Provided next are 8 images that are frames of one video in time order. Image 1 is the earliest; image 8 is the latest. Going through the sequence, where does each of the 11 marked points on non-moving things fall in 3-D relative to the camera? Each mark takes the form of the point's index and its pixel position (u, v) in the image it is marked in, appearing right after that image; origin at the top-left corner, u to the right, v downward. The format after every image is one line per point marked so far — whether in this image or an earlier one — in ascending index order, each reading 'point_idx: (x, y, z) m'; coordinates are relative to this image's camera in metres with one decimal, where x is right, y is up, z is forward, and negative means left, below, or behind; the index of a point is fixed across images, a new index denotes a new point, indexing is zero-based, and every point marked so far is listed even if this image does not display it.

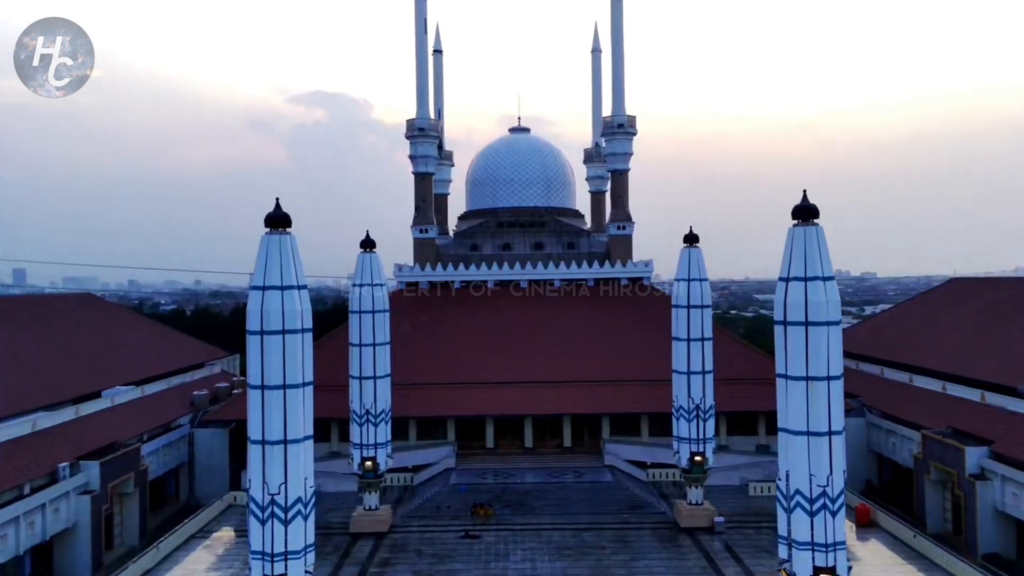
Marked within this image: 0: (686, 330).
0: (+4.2, -1.0, +17.1) m
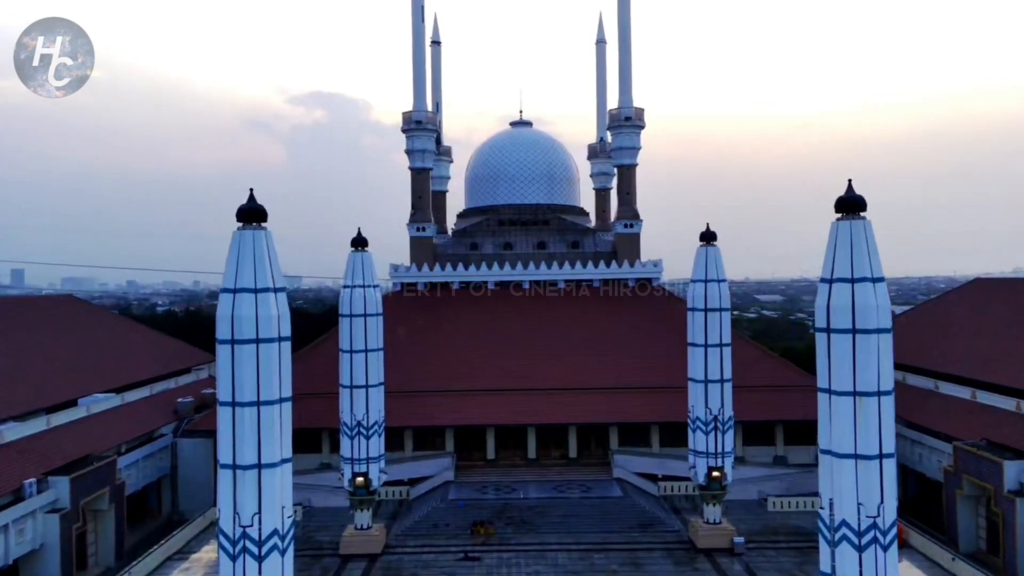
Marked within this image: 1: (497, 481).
0: (+4.2, -1.0, +15.8) m
1: (-0.4, -5.3, +19.4) m
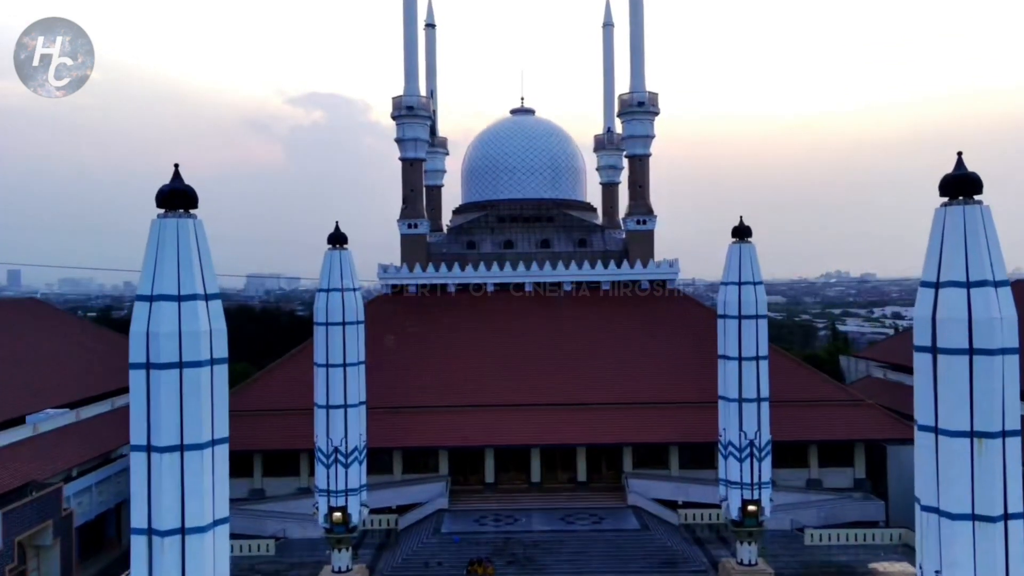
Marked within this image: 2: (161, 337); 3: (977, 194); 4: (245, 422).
0: (+4.3, -1.1, +13.6) m
1: (-0.4, -5.3, +17.2) m
2: (-3.4, -0.5, +6.9) m
3: (+4.6, +0.9, +7.0) m
4: (-6.7, -3.3, +17.8) m
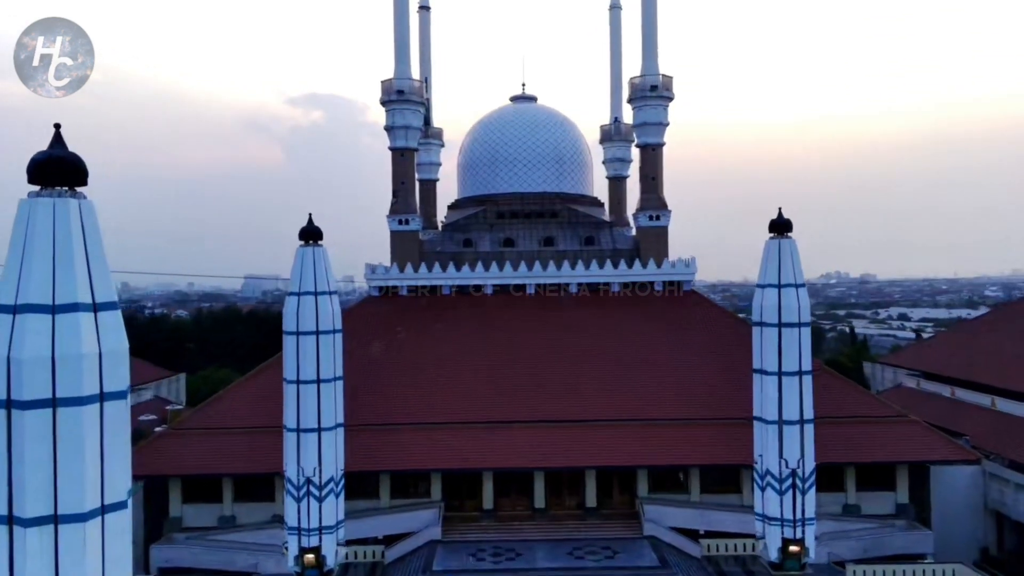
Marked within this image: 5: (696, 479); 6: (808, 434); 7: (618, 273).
0: (+4.3, -1.2, +11.7) m
1: (-0.3, -5.4, +15.2) m
2: (-3.4, -0.5, +4.9) m
3: (+4.6, +0.9, +5.0) m
4: (-6.7, -3.4, +15.9) m
5: (+4.1, -4.3, +16.0) m
6: (+4.8, -2.4, +11.6) m
7: (+3.0, +0.4, +19.9) m
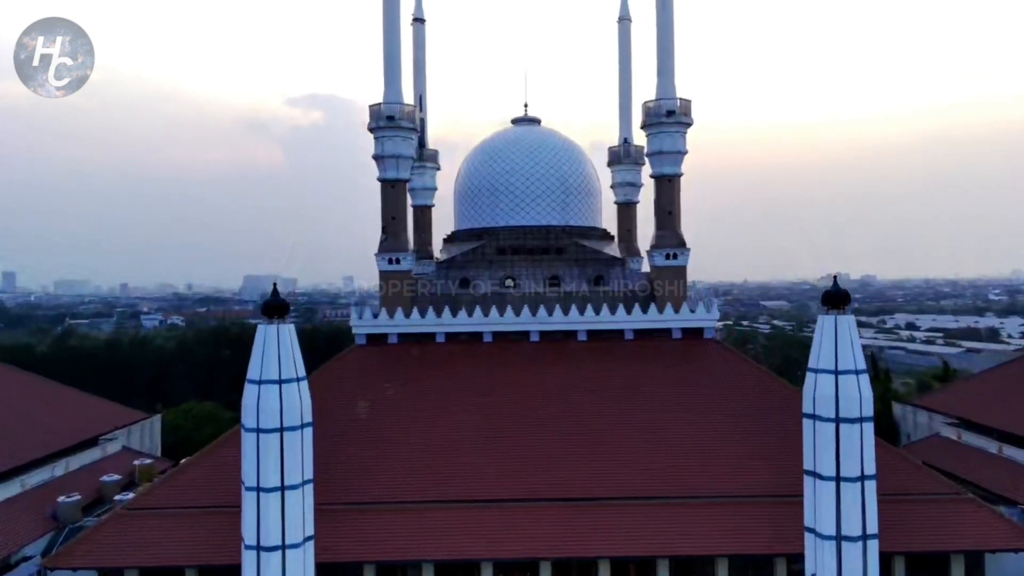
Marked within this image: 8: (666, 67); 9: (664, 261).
0: (+4.4, -2.4, +9.7) m
1: (-0.3, -6.6, +13.3) m
2: (-3.3, -1.7, +3.0) m
3: (+4.7, -0.3, +3.1) m
4: (-6.6, -4.6, +13.9) m
5: (+4.2, -5.5, +14.0) m
6: (+4.9, -3.6, +9.7) m
7: (+3.0, -0.8, +17.9) m
8: (+4.1, +5.8, +18.8) m
9: (+4.0, +0.7, +18.5) m
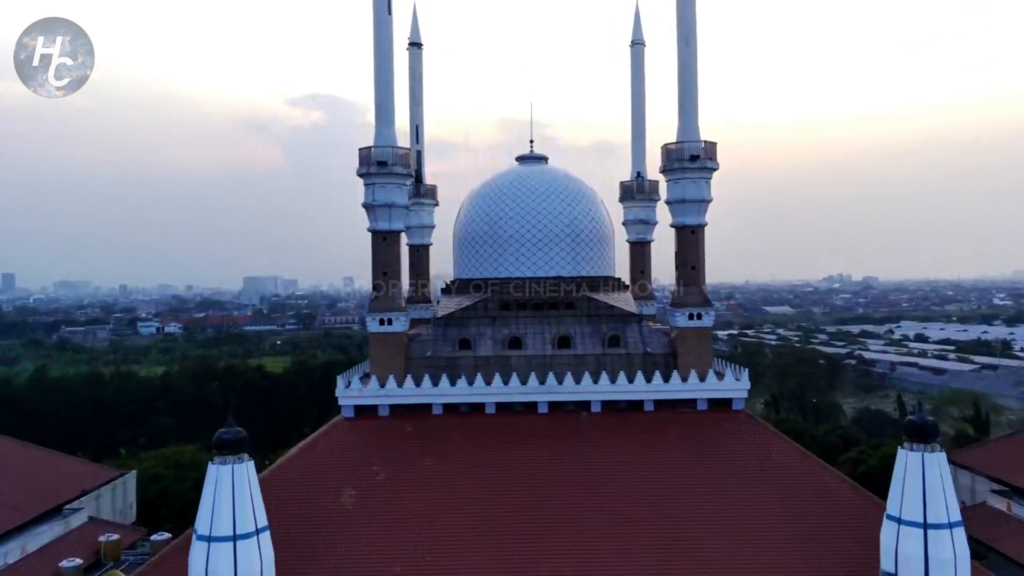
0: (+4.5, -3.8, +7.8) m
1: (-0.2, -8.1, +11.4) m
2: (-3.2, -3.2, +1.1) m
3: (+4.8, -1.8, +1.2) m
4: (-6.5, -6.1, +12.0) m
5: (+4.3, -7.0, +12.1) m
6: (+5.0, -5.1, +7.8) m
7: (+3.2, -2.3, +16.0) m
8: (+4.2, +4.4, +17.0) m
9: (+4.1, -0.8, +16.6) m
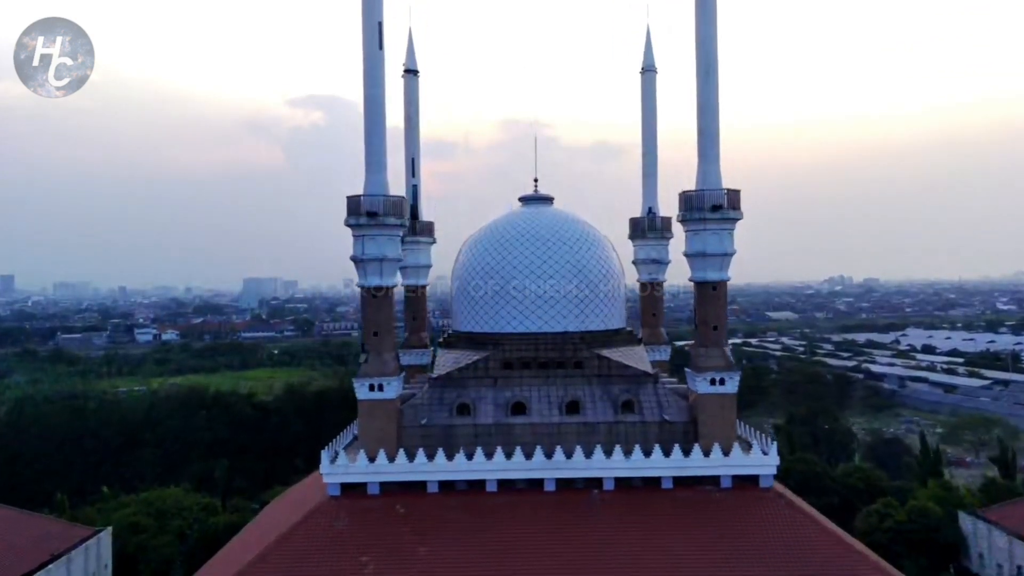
0: (+4.6, -5.1, +6.3) m
1: (-0.1, -9.4, +9.9) m
2: (-3.1, -4.5, -0.4) m
3: (+4.9, -3.1, -0.3) m
4: (-6.4, -7.4, +10.5) m
5: (+4.4, -8.3, +10.6) m
6: (+5.1, -6.4, +6.3) m
7: (+3.2, -3.6, +14.5) m
8: (+4.3, +3.0, +15.4) m
9: (+4.2, -2.1, +15.1) m
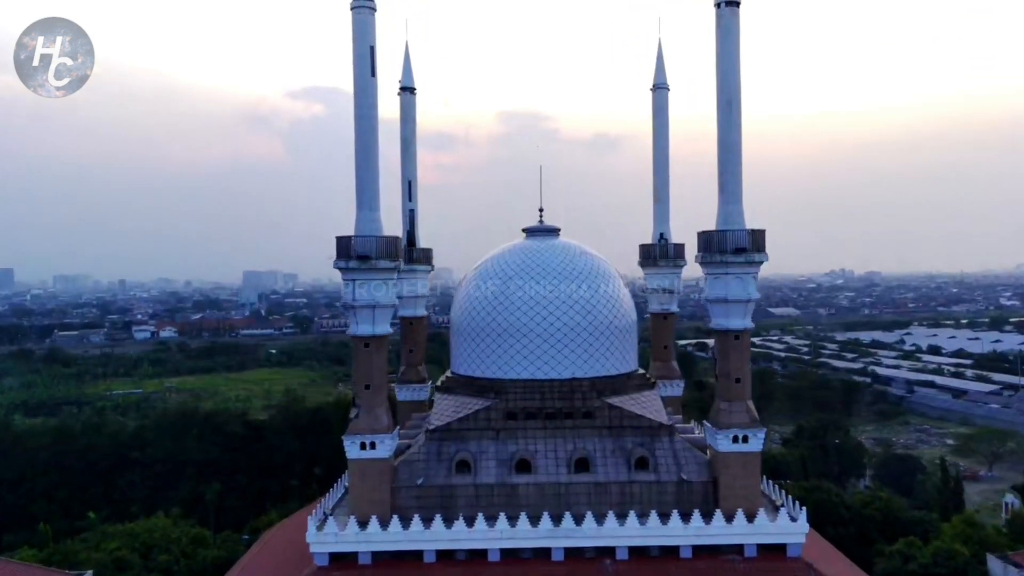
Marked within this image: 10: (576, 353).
0: (+4.6, -6.2, +5.1) m
1: (0.0, -10.4, +8.7) m
2: (-3.0, -5.6, -1.7) m
3: (+4.9, -4.2, -1.6) m
4: (-6.4, -8.4, +9.3) m
5: (+4.5, -9.3, +9.4) m
6: (+5.2, -7.4, +5.1) m
7: (+3.3, -4.5, +13.3) m
8: (+4.4, +2.1, +14.1) m
9: (+4.2, -3.0, +13.8) m
10: (+1.4, -1.3, +15.7) m
